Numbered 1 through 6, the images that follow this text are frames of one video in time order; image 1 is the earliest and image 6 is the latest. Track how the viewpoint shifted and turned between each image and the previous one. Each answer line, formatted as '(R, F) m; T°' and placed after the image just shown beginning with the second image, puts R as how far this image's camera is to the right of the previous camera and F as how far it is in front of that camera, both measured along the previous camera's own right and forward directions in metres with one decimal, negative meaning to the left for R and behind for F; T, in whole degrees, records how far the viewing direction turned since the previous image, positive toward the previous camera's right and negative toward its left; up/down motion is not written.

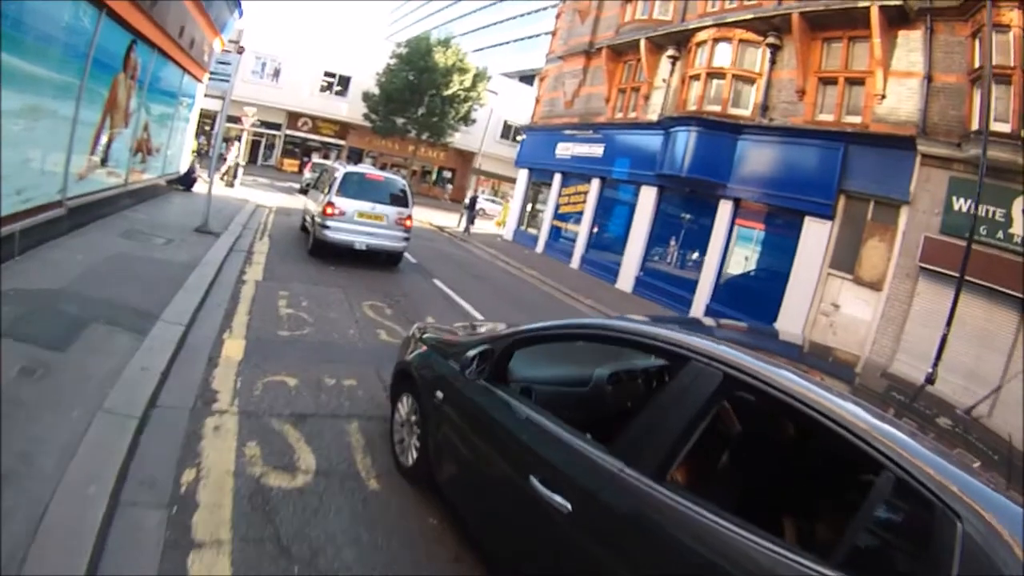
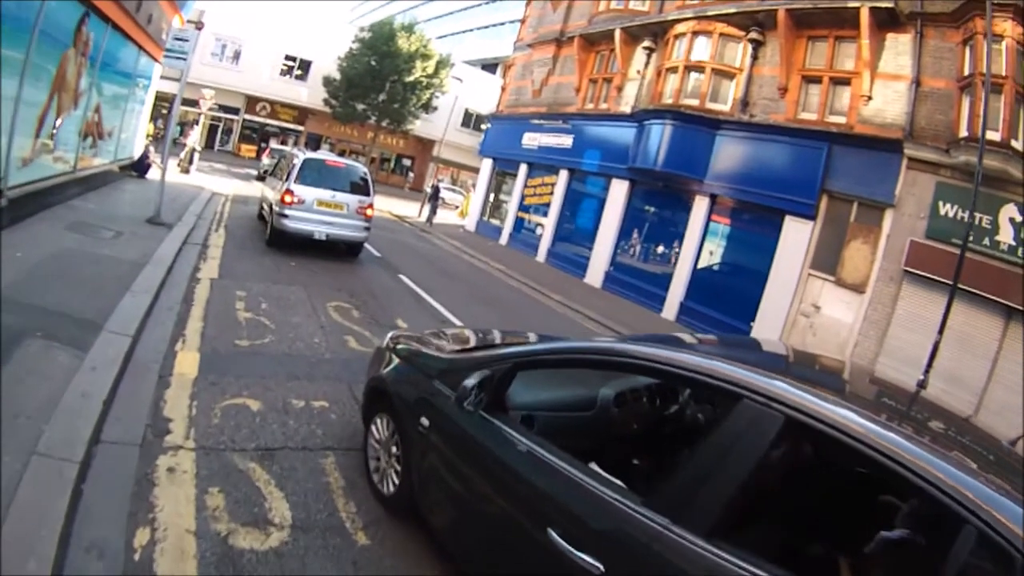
(-0.1, +0.4) m; +3°
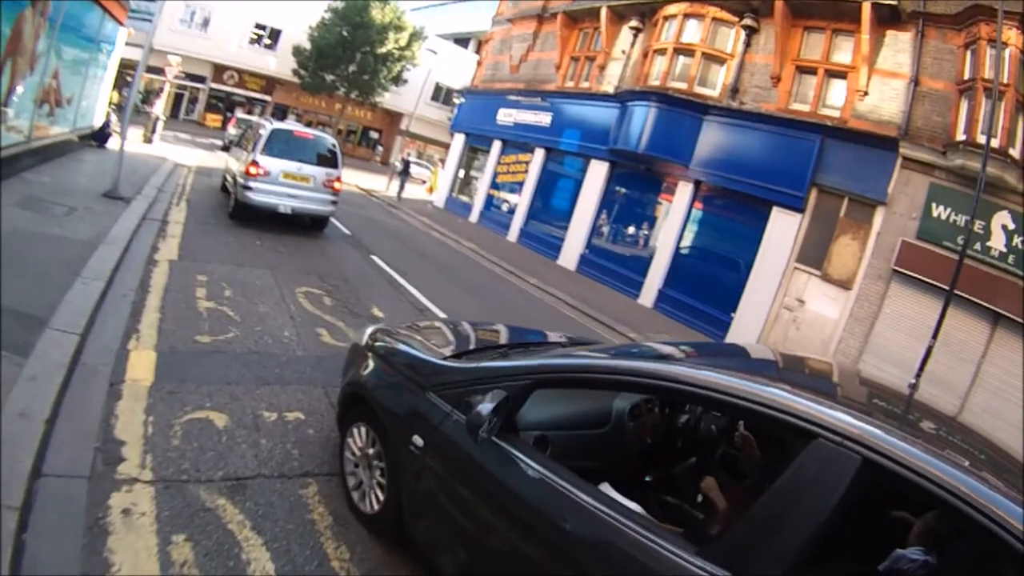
(-0.1, +0.4) m; +2°
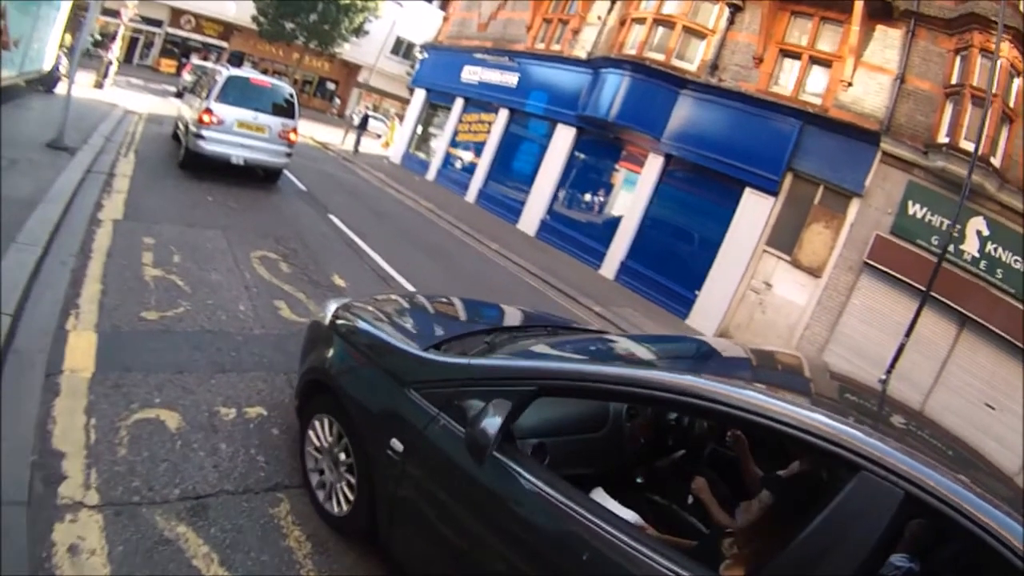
(-0.2, +0.3) m; +3°
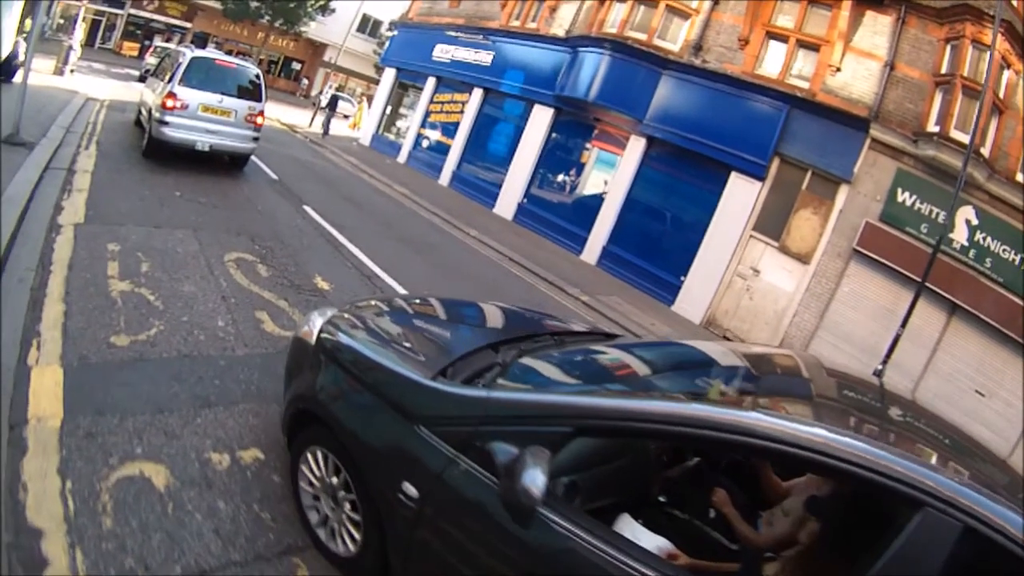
(-0.2, +0.4) m; +2°
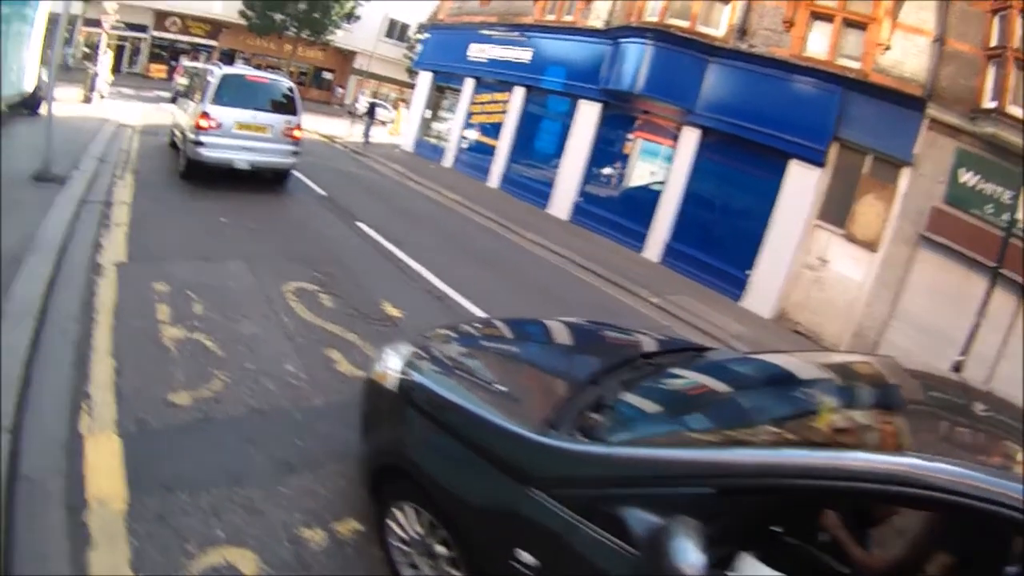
(-0.2, +0.4) m; -2°
